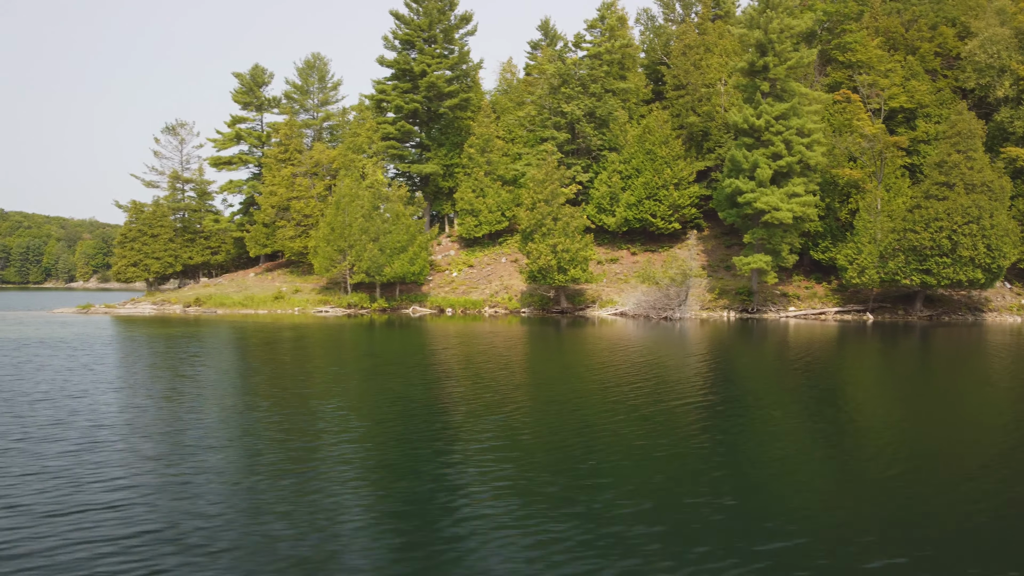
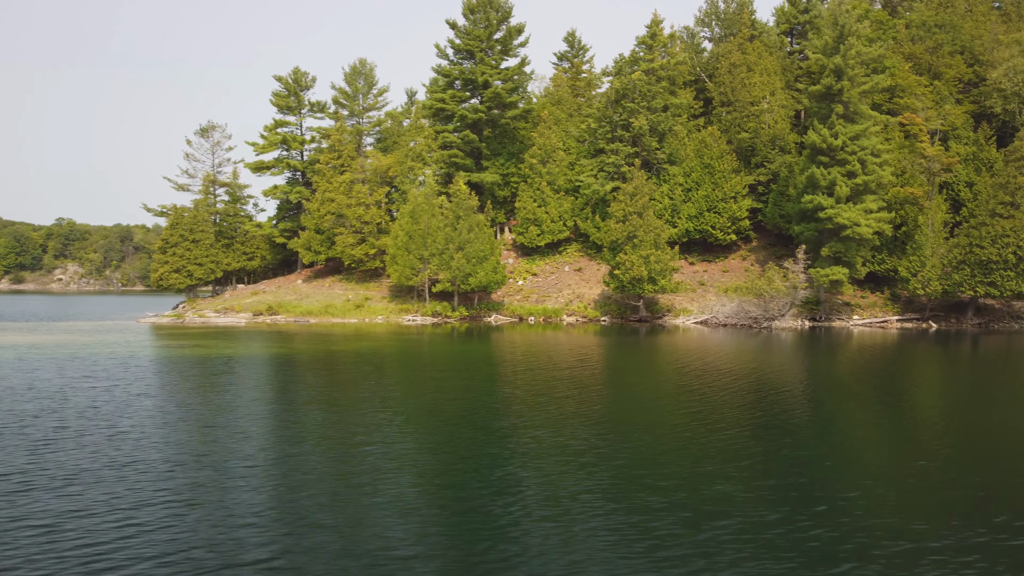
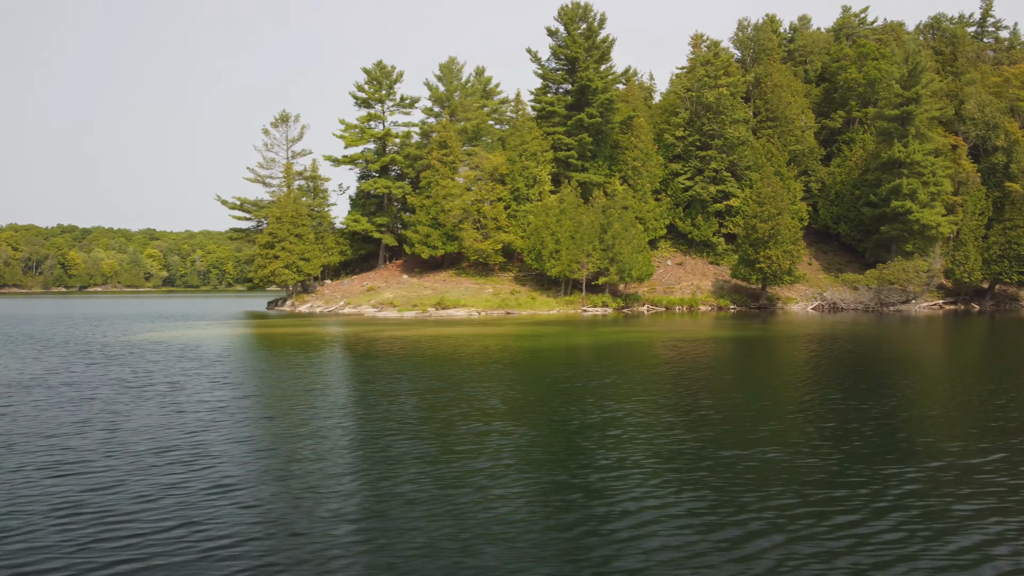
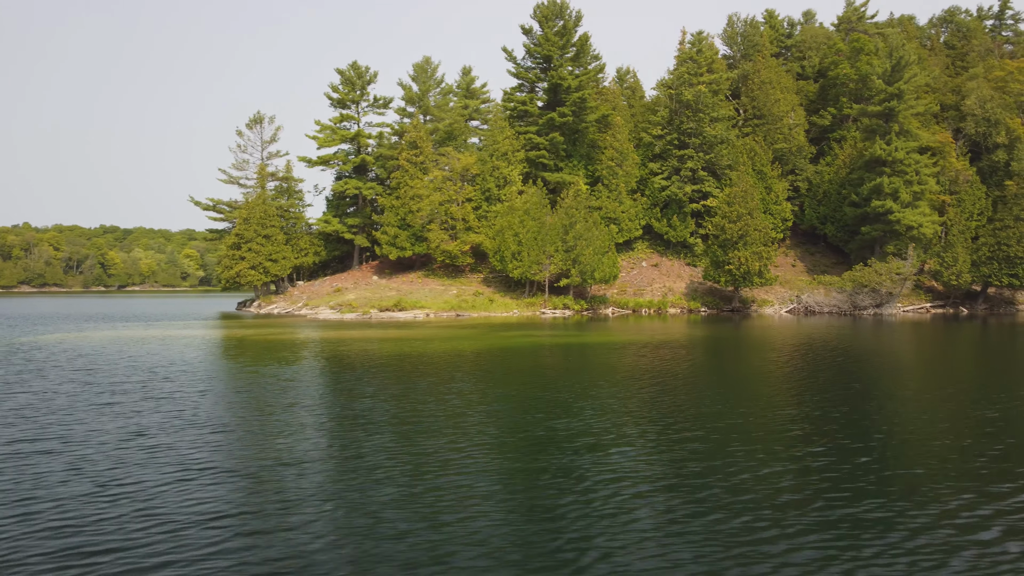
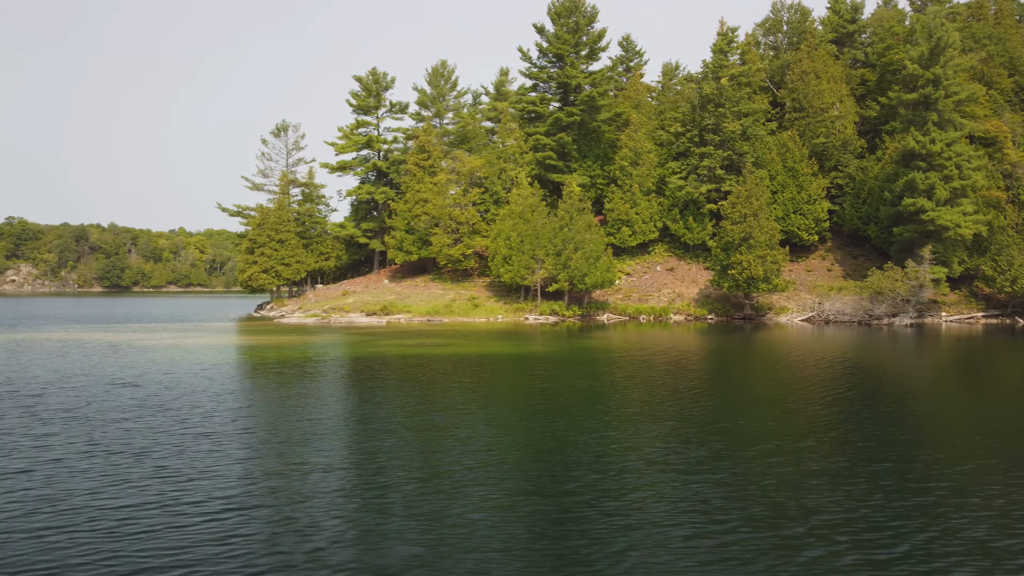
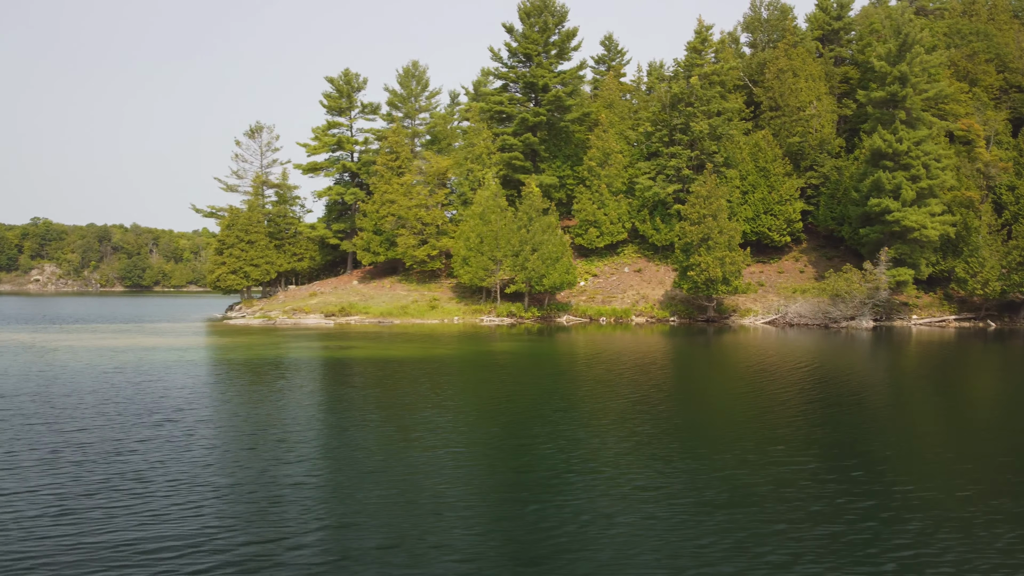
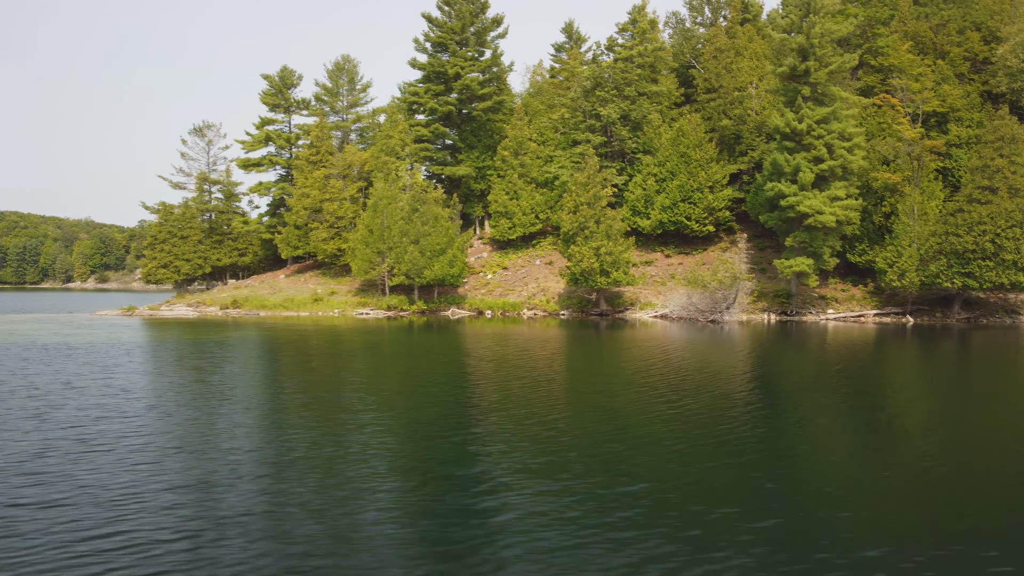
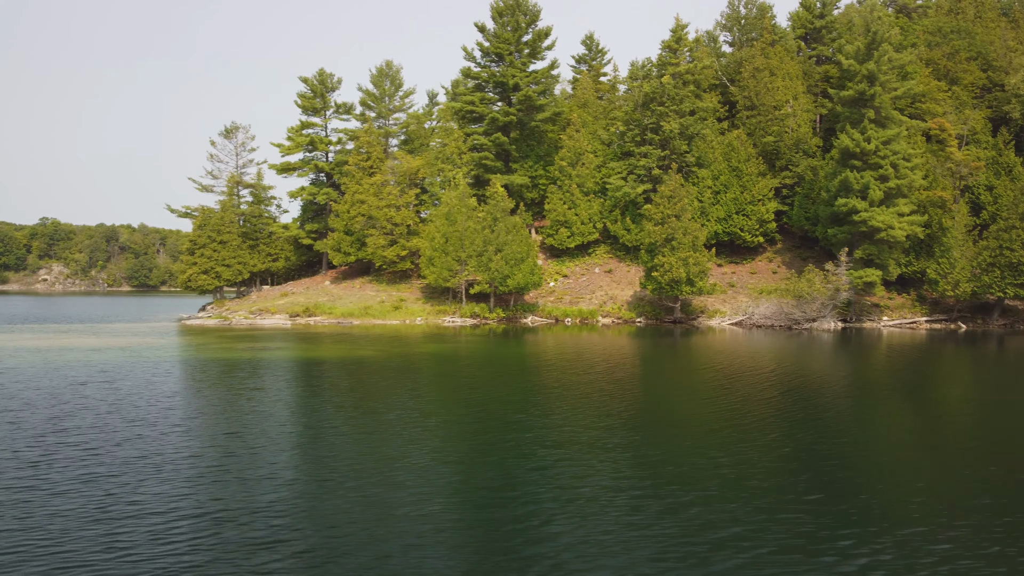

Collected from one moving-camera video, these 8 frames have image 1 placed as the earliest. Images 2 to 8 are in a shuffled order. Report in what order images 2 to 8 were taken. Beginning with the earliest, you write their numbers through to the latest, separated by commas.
7, 2, 8, 6, 5, 4, 3
